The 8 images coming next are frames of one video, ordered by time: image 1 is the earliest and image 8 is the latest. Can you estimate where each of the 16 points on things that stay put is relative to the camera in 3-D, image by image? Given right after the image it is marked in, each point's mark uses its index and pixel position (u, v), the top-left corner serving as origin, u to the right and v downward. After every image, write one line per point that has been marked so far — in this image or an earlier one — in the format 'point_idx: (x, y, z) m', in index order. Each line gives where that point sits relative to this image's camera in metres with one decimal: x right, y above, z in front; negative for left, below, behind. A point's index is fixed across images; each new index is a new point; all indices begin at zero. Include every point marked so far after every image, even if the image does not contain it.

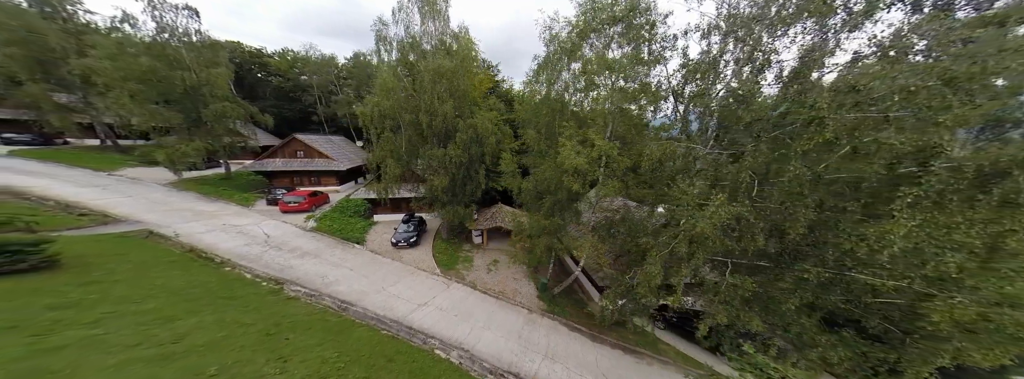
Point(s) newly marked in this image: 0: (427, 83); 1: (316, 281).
0: (-7.4, +8.5, +19.5) m
1: (-13.7, -7.0, +18.4) m
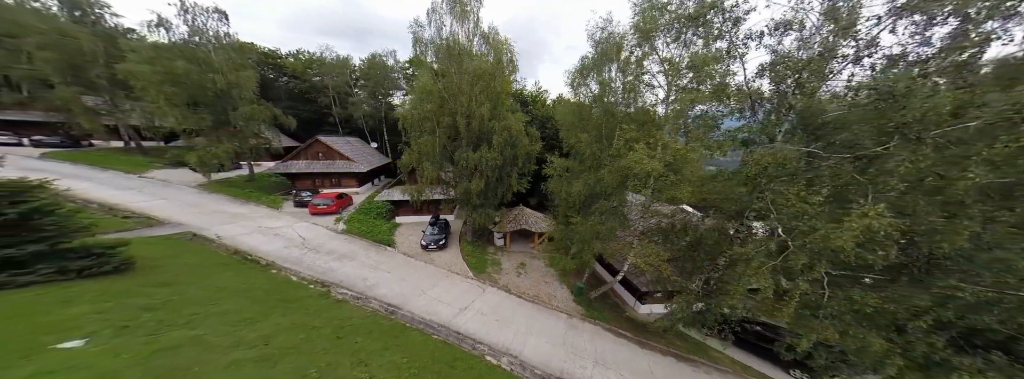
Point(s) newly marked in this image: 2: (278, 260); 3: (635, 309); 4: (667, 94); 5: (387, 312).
0: (-4.5, +8.2, +19.5) m
1: (-10.9, -7.2, +18.5) m
2: (-17.5, -5.5, +19.0) m
3: (+8.9, -8.8, +17.8) m
4: (+6.8, +4.5, +10.9) m
5: (-7.7, -7.9, +15.6) m
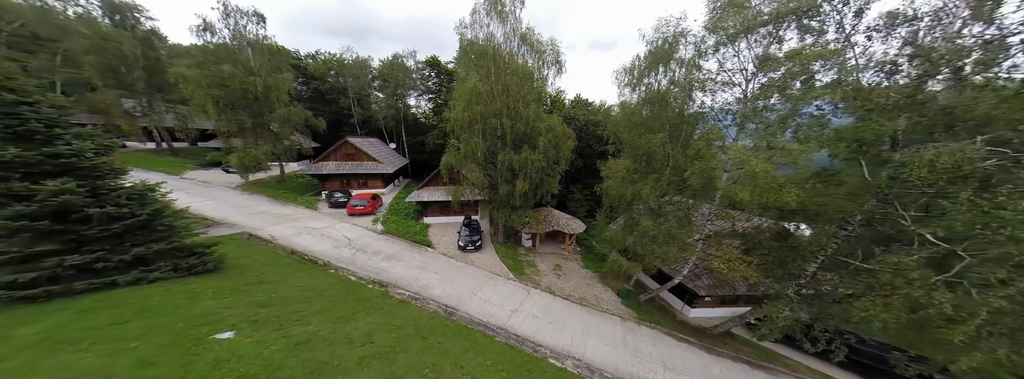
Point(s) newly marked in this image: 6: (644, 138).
0: (-0.8, +8.1, +19.6) m
1: (-7.3, -7.3, +18.7) m
2: (-13.9, -5.6, +19.3) m
3: (+12.5, -9.0, +17.5) m
4: (+10.2, +4.3, +10.6) m
5: (-4.2, -8.0, +15.7) m
6: (+7.5, +2.8, +13.5) m
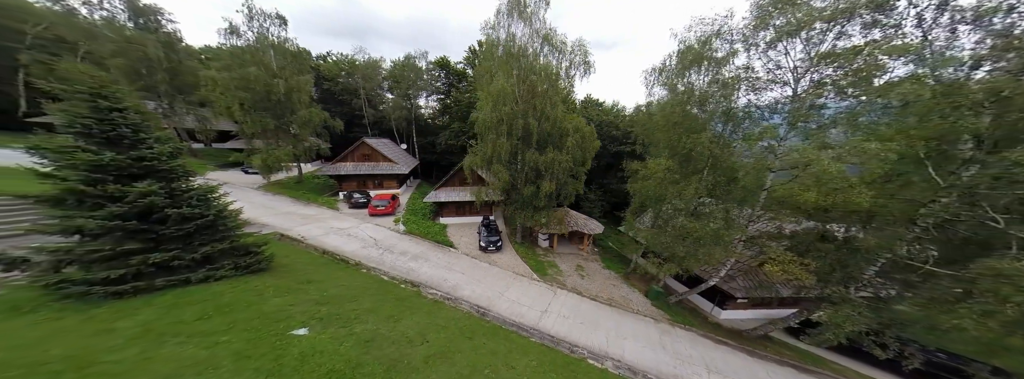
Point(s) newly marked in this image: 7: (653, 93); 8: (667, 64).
0: (+1.3, +8.1, +19.6) m
1: (-5.2, -7.3, +18.8) m
2: (-11.8, -5.6, +19.5) m
3: (+14.6, -9.0, +17.3) m
4: (+12.2, +4.3, +10.4) m
5: (-2.1, -8.0, +15.7) m
6: (+9.5, +2.7, +13.3) m
7: (+11.3, +6.8, +18.0) m
8: (+11.5, +8.9, +17.4) m
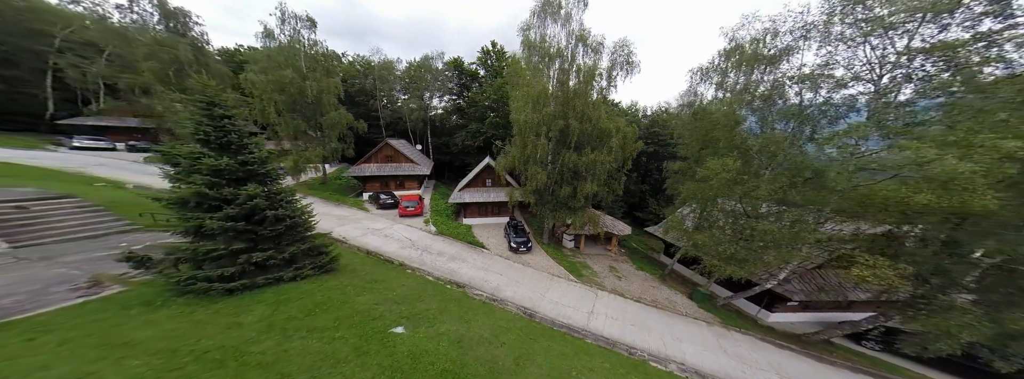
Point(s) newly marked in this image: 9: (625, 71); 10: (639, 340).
0: (+4.5, +8.0, +19.5) m
1: (-2.0, -7.4, +18.8) m
2: (-8.6, -5.7, +19.6) m
3: (+17.7, -9.0, +16.9) m
4: (+15.2, +4.3, +10.2) m
5: (+1.0, -8.1, +15.7) m
6: (+12.6, +2.7, +13.1) m
7: (+14.5, +6.7, +17.7) m
8: (+14.7, +8.8, +17.1) m
9: (+8.6, +8.9, +18.5) m
10: (+7.2, -8.6, +14.1) m
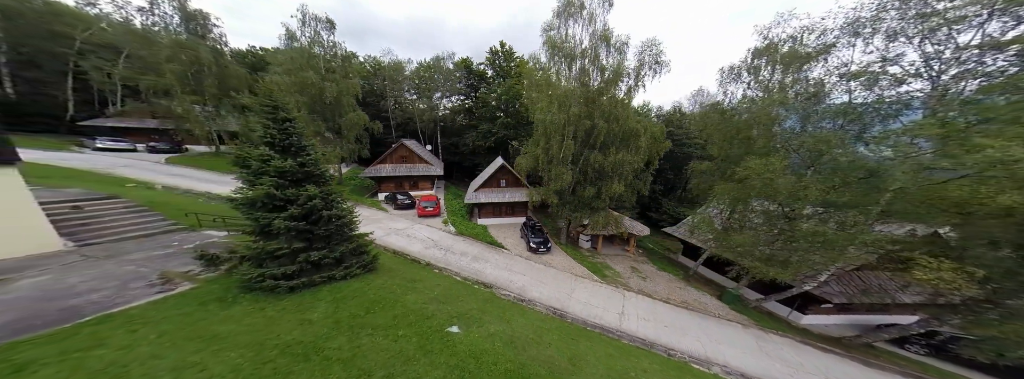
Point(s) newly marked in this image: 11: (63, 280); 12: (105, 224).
0: (+6.6, +8.0, +19.4) m
1: (+0.1, -7.4, +18.8) m
2: (-6.5, -5.7, +19.7) m
3: (+19.8, -9.0, +16.7) m
4: (+17.2, +4.3, +10.0) m
5: (+3.1, -8.1, +15.7) m
6: (+14.6, +2.7, +12.9) m
7: (+16.6, +6.7, +17.5) m
8: (+16.8, +8.8, +17.0) m
9: (+10.7, +8.9, +18.3) m
10: (+9.3, -8.6, +13.9) m
11: (-14.5, -2.9, +8.0) m
12: (-20.3, -1.8, +12.2) m
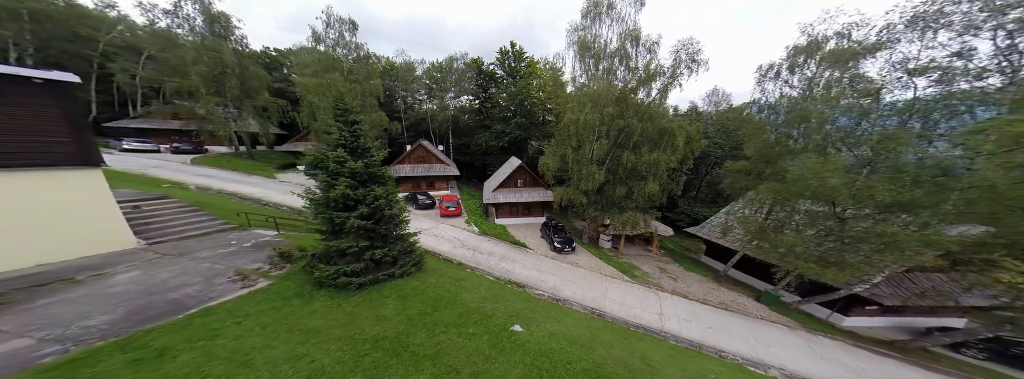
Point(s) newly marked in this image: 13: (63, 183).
0: (+9.2, +8.0, +19.3) m
1: (+2.7, -7.4, +18.8) m
2: (-3.9, -5.7, +19.8) m
3: (+22.4, -9.0, +16.4) m
4: (+19.7, +4.3, +9.7) m
5: (+5.7, -8.0, +15.6) m
6: (+17.2, +2.7, +12.7) m
7: (+19.2, +6.7, +17.3) m
8: (+19.4, +8.8, +16.7) m
9: (+13.3, +9.0, +18.2) m
10: (+11.8, -8.6, +13.8) m
11: (-12.1, -2.9, +8.2) m
12: (-17.8, -1.7, +12.5) m
13: (-17.4, +0.2, +9.6) m
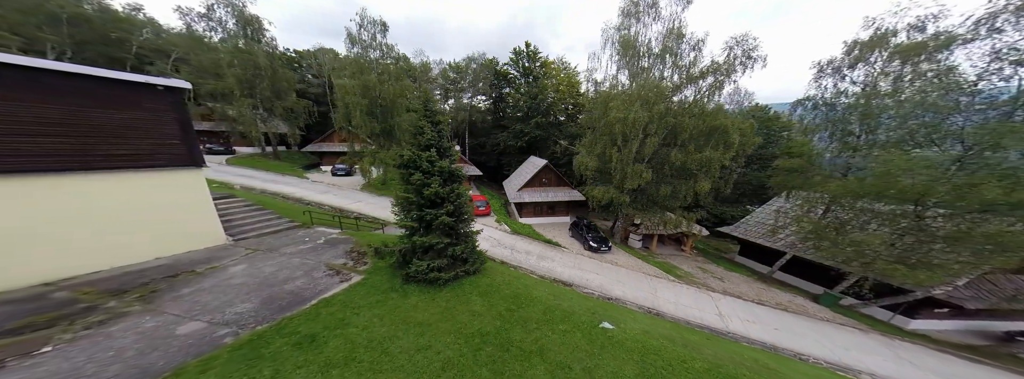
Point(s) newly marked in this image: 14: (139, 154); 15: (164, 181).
0: (+13.0, +8.2, +19.0) m
1: (+6.5, -7.2, +18.6) m
2: (-0.1, -5.5, +19.8) m
3: (+26.0, -8.9, +15.7) m
4: (+23.2, +4.4, +9.2) m
5: (+9.3, -7.9, +15.4) m
6: (+20.7, +2.8, +12.2) m
7: (+22.9, +6.9, +16.8) m
8: (+23.0, +9.0, +16.2) m
9: (+17.0, +9.1, +17.8) m
10: (+15.4, -8.4, +13.4) m
11: (-8.6, -2.7, +8.3) m
12: (-14.2, -1.6, +12.7) m
13: (-13.9, +0.4, +9.9) m
14: (-14.1, +1.4, +9.1) m
15: (-13.9, +0.4, +9.7) m
